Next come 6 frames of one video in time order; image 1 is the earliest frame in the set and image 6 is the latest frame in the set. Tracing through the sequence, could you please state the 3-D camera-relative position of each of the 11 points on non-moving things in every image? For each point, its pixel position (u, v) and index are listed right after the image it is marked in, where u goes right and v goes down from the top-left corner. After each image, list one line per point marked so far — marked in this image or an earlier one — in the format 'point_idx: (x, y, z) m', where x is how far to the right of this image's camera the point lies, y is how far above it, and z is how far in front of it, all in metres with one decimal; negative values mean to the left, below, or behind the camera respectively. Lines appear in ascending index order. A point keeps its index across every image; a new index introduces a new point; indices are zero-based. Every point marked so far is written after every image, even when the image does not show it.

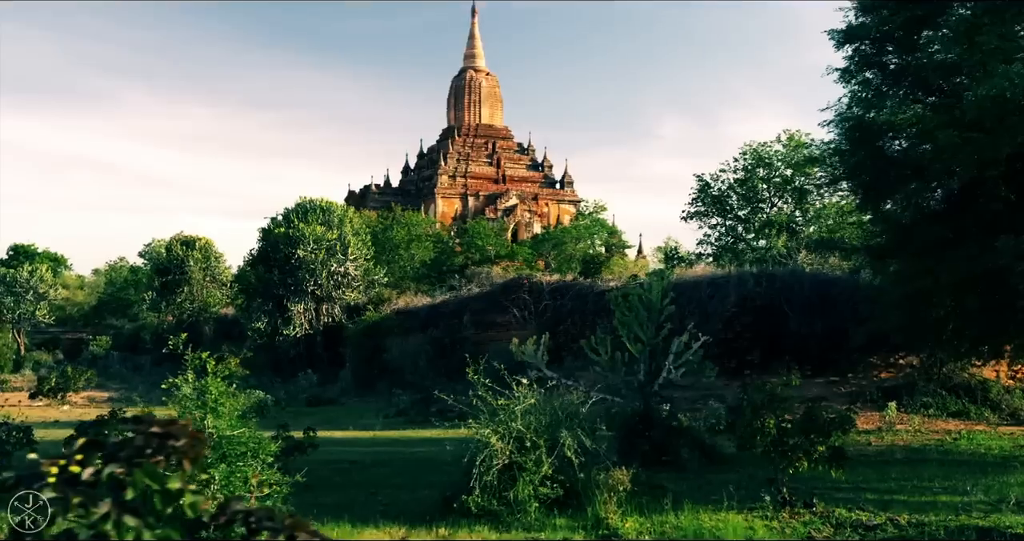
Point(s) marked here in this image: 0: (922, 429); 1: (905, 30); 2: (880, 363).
0: (+7.1, -2.7, +15.1) m
1: (+5.7, +3.5, +12.6) m
2: (+8.1, -2.0, +19.0) m
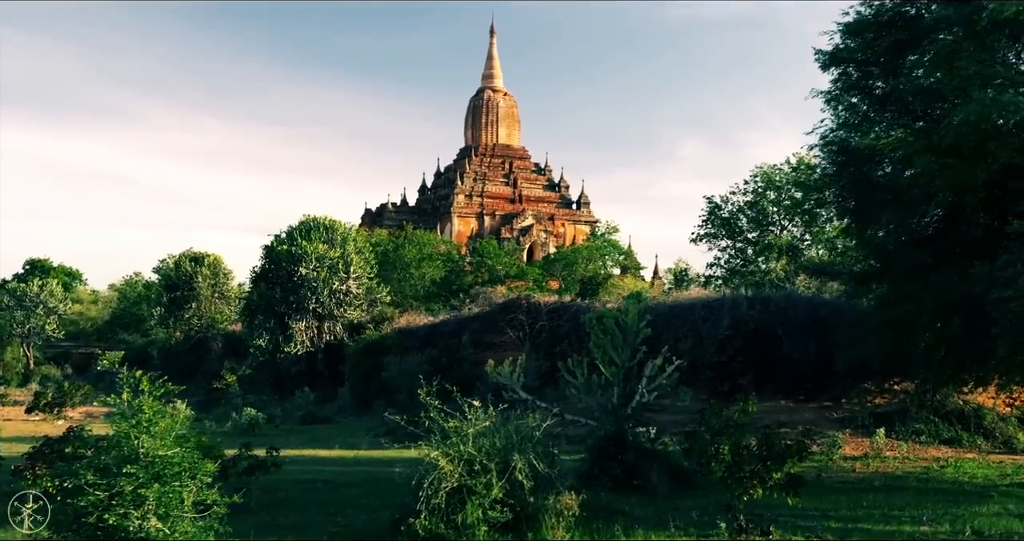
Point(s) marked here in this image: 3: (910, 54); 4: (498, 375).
0: (+6.8, -3.2, +14.9) m
1: (+5.4, +3.1, +12.6) m
2: (+7.9, -2.6, +18.8) m
3: (+5.6, +3.1, +12.3) m
4: (-0.2, -1.4, +11.3) m
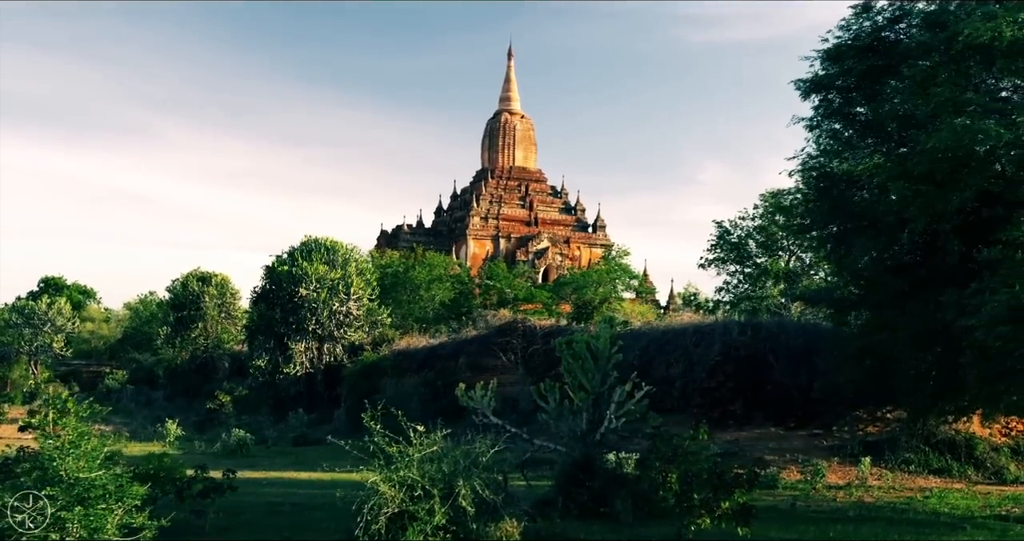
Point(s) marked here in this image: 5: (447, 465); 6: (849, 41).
0: (+6.5, -3.6, +14.7) m
1: (+5.1, +2.8, +12.5) m
2: (+7.6, -3.1, +18.6) m
3: (+5.3, +2.7, +12.3) m
4: (-0.6, -1.7, +11.3) m
5: (-0.6, -1.6, +7.0) m
6: (+4.9, +3.3, +12.5) m
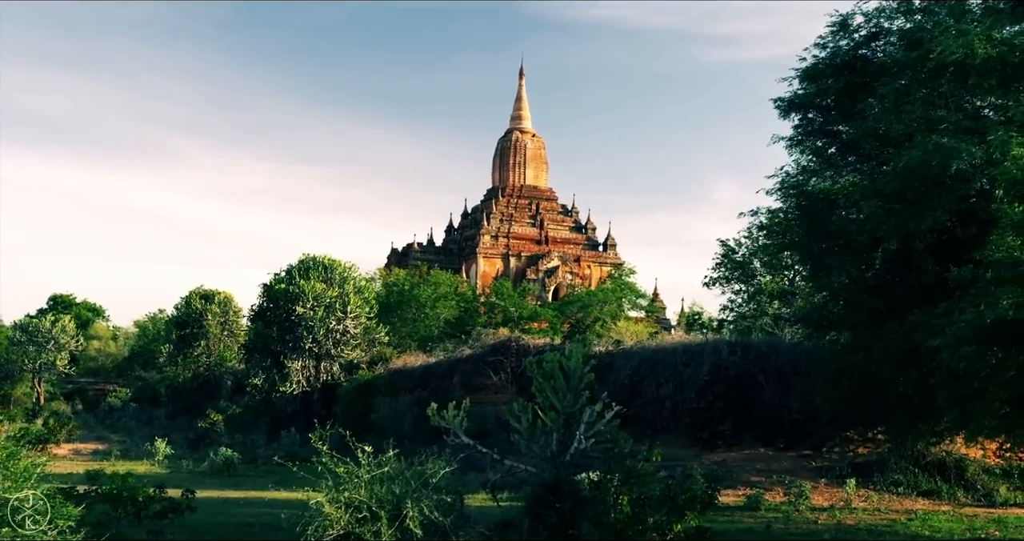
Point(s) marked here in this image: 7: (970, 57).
0: (+6.2, -4.0, +14.5) m
1: (+4.8, +2.5, +12.5) m
2: (+7.3, -3.5, +18.5) m
3: (+5.0, +2.4, +12.2) m
4: (-0.9, -1.9, +11.2) m
5: (-1.0, -1.7, +6.9) m
6: (+4.5, +3.0, +12.5) m
7: (+5.3, +2.5, +10.1) m
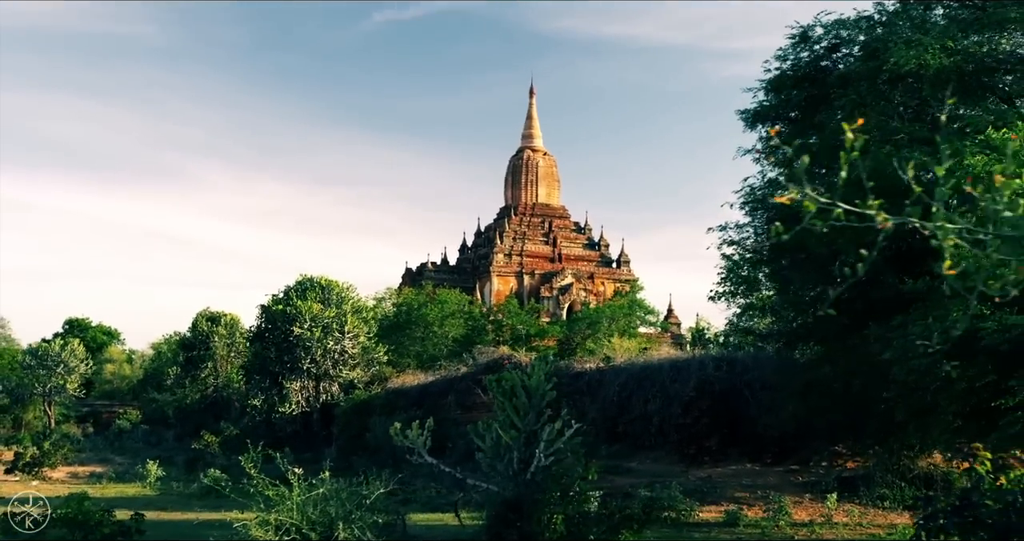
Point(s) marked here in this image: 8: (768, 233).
0: (+5.8, -4.2, +14.4) m
1: (+4.3, +2.3, +12.5) m
2: (+7.0, -3.8, +18.3) m
3: (+4.5, +2.2, +12.2) m
4: (-1.4, -2.1, +11.2) m
5: (-1.5, -1.9, +6.9) m
6: (+4.0, +2.8, +12.5) m
7: (+4.8, +2.4, +10.1) m
8: (+3.8, +0.6, +12.9) m
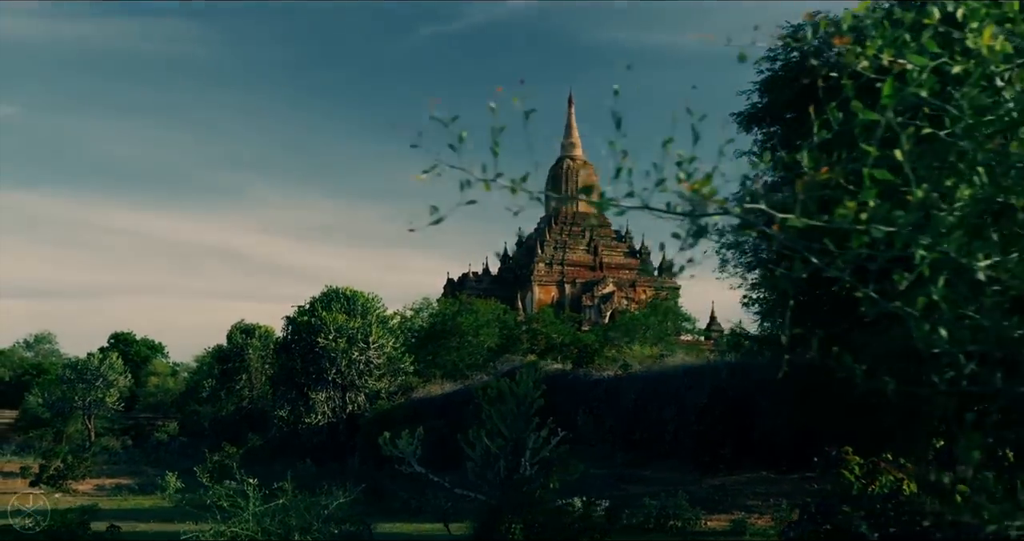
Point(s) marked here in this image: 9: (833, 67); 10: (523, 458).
0: (+5.8, -4.2, +14.0) m
1: (+4.1, +2.3, +12.2) m
2: (+7.2, -3.9, +17.8) m
3: (+4.3, +2.2, +11.9) m
4: (-1.5, -2.3, +11.1) m
5: (-1.8, -2.0, +6.9) m
6: (+3.8, +2.8, +12.2) m
7: (+4.5, +2.4, +9.8) m
8: (+3.7, +0.5, +12.6) m
9: (+4.3, +2.7, +11.5) m
10: (+0.1, -2.2, +10.2) m
